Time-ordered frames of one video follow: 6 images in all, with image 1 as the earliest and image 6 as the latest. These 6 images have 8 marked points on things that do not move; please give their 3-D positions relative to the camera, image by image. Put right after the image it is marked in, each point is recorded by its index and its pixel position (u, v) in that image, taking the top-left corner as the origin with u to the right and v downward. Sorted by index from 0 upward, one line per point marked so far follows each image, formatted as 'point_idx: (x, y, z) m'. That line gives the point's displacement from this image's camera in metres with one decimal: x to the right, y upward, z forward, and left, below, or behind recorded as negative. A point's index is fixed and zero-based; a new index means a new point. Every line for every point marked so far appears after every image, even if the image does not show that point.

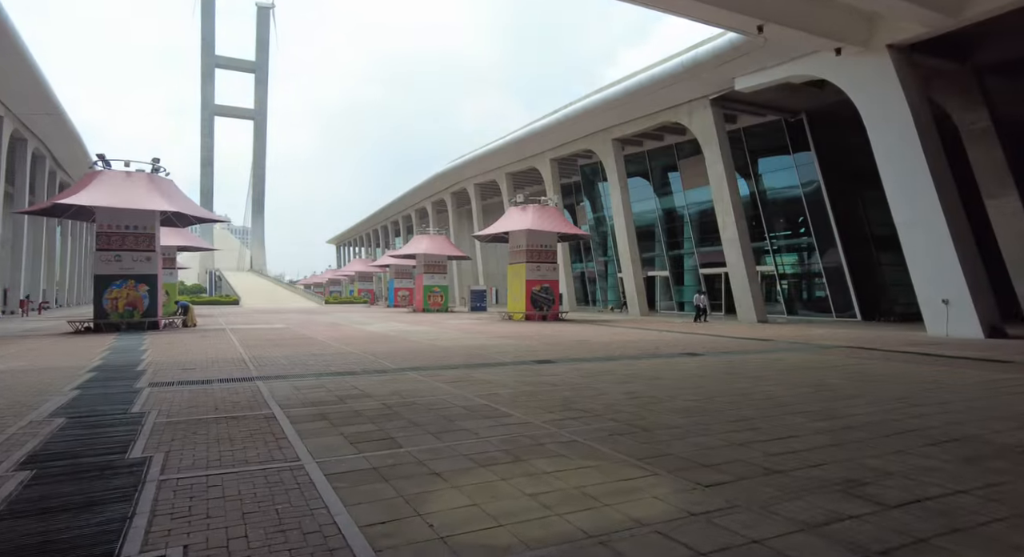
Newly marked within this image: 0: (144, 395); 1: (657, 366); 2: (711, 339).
0: (-3.9, -1.2, +5.3) m
1: (+2.7, -1.6, +9.1) m
2: (+5.8, -1.8, +14.5) m
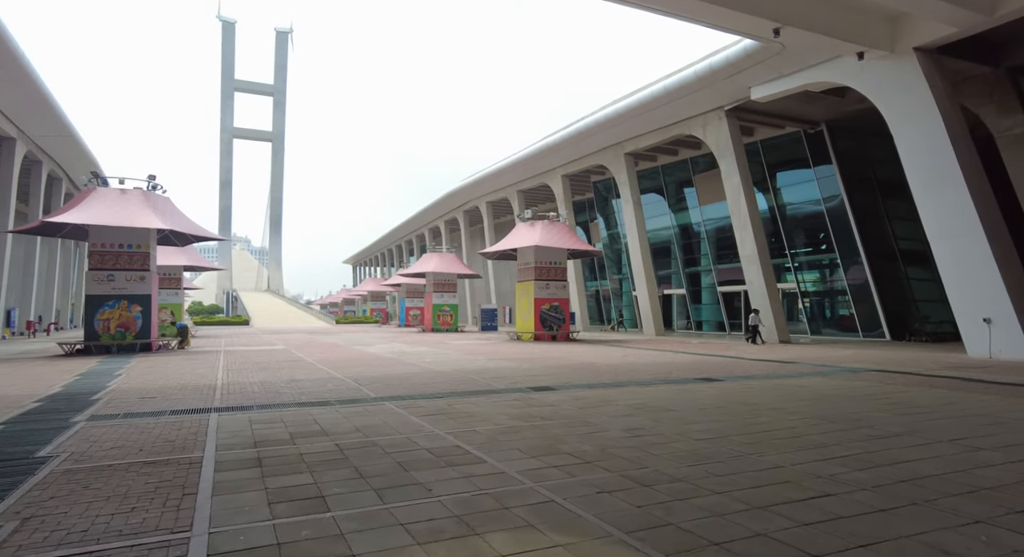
0: (-4.1, -1.4, +4.7) m
1: (+2.6, -1.9, +8.2) m
2: (+5.9, -2.3, +13.5) m
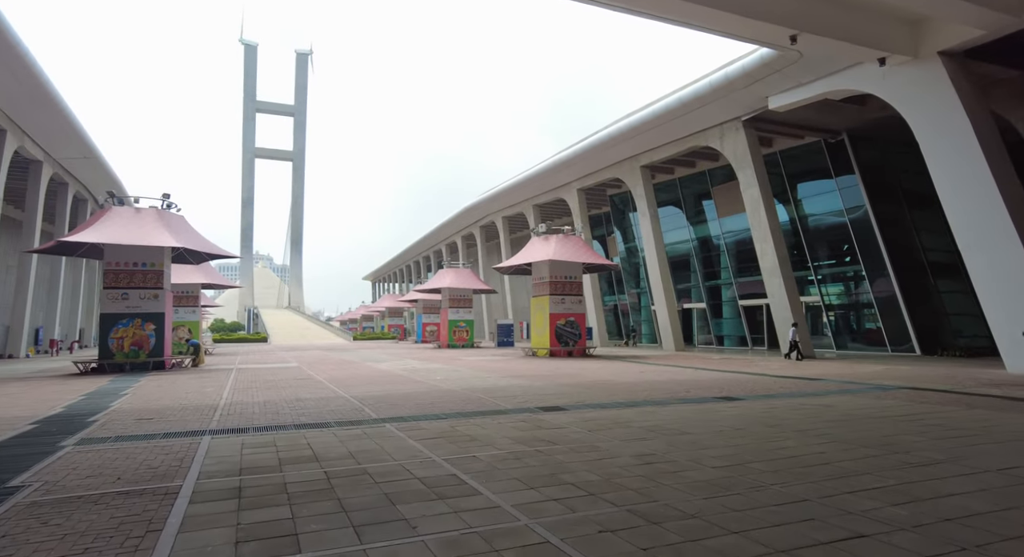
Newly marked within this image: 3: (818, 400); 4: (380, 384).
0: (-4.1, -1.6, +4.5) m
1: (+2.7, -2.1, +7.7) m
2: (+6.2, -2.6, +12.9) m
3: (+5.8, -2.3, +9.5) m
4: (-3.0, -2.4, +11.3) m
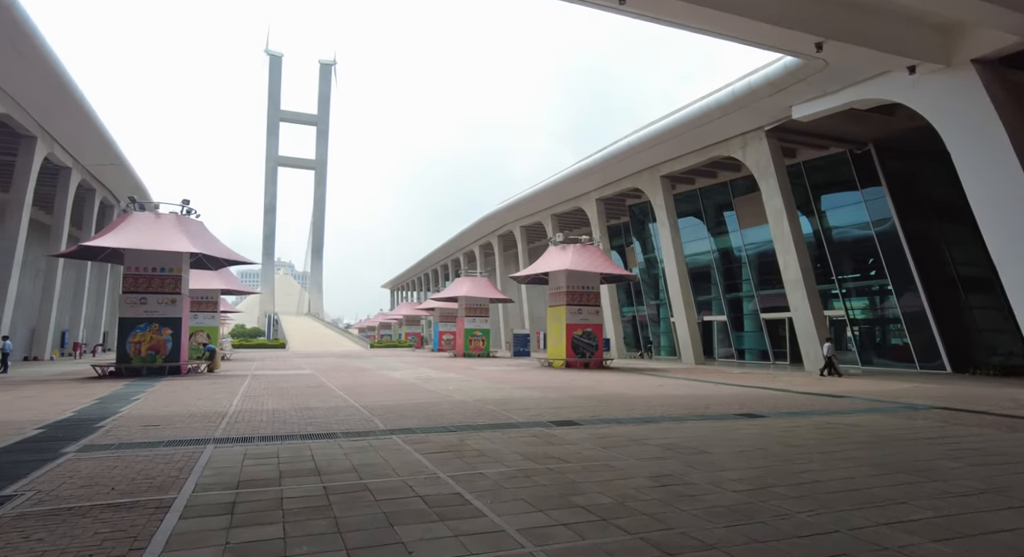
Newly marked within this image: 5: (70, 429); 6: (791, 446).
0: (-4.1, -1.6, +4.4) m
1: (+2.9, -2.3, +7.4) m
2: (+6.6, -2.9, +12.4) m
3: (+6.1, -2.6, +9.0) m
4: (-2.7, -2.6, +11.2) m
5: (-5.3, -1.8, +5.9) m
6: (+3.8, -2.3, +6.7) m
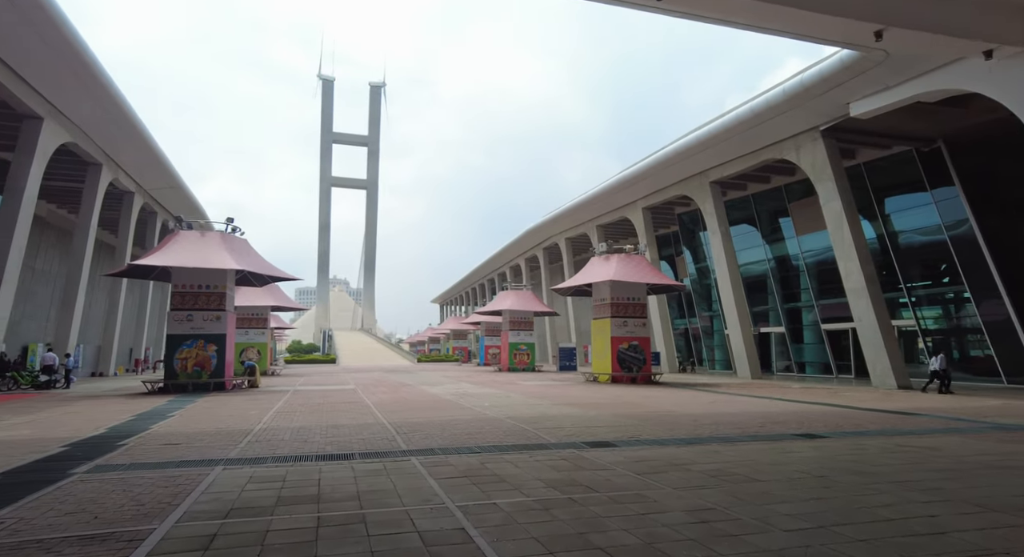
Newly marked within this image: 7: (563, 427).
0: (-4.0, -1.8, +4.3) m
1: (+3.3, -2.4, +6.6) m
2: (+7.5, -3.1, +11.2) m
3: (+6.6, -2.6, +7.9) m
4: (-1.9, -2.9, +10.9) m
5: (-5.0, -2.0, +5.9) m
6: (+4.1, -2.3, +5.8) m
7: (+0.9, -2.6, +8.8) m
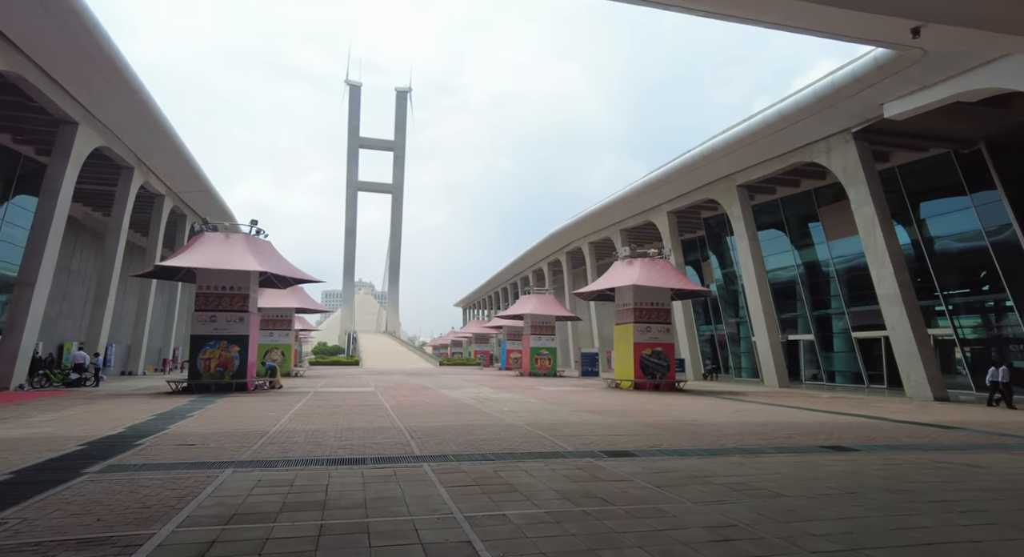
0: (-3.9, -1.8, +4.3) m
1: (+3.4, -2.4, +6.2) m
2: (+7.9, -3.2, +10.7) m
3: (+6.9, -2.7, +7.3) m
4: (-1.5, -3.0, +10.8) m
5: (-4.8, -2.0, +5.9) m
6: (+4.2, -2.3, +5.4) m
7: (+1.2, -2.7, +8.6) m
